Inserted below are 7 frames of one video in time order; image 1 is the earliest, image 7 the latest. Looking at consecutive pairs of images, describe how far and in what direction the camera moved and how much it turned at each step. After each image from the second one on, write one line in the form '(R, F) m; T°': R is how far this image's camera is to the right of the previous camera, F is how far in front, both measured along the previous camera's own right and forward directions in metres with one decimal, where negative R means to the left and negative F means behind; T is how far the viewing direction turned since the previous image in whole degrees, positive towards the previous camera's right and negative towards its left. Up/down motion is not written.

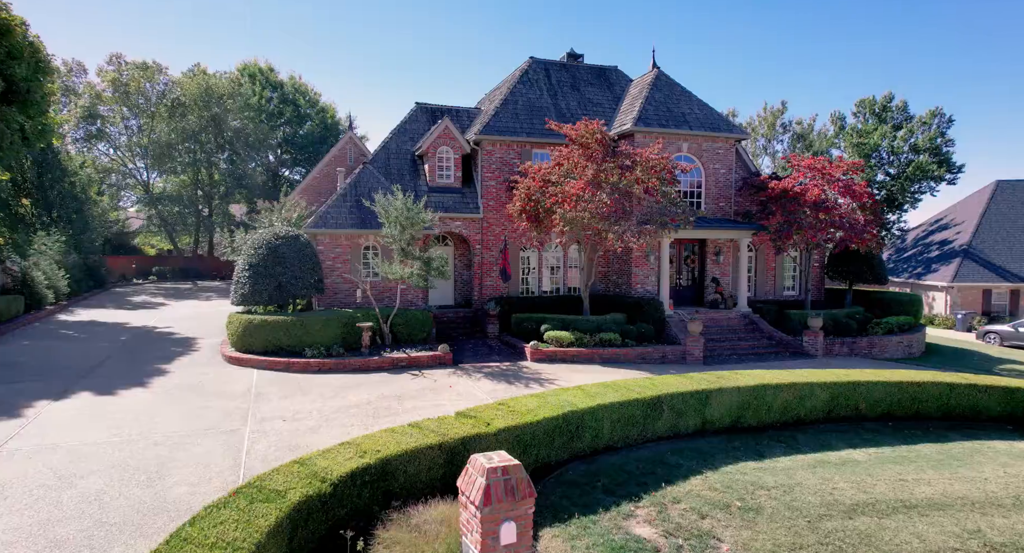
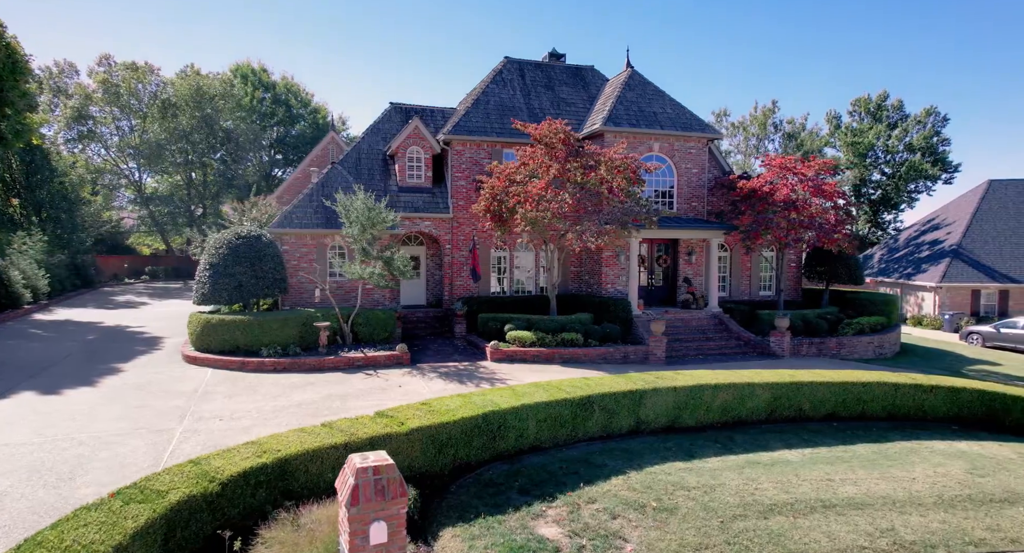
(+1.1, 0.0) m; 0°
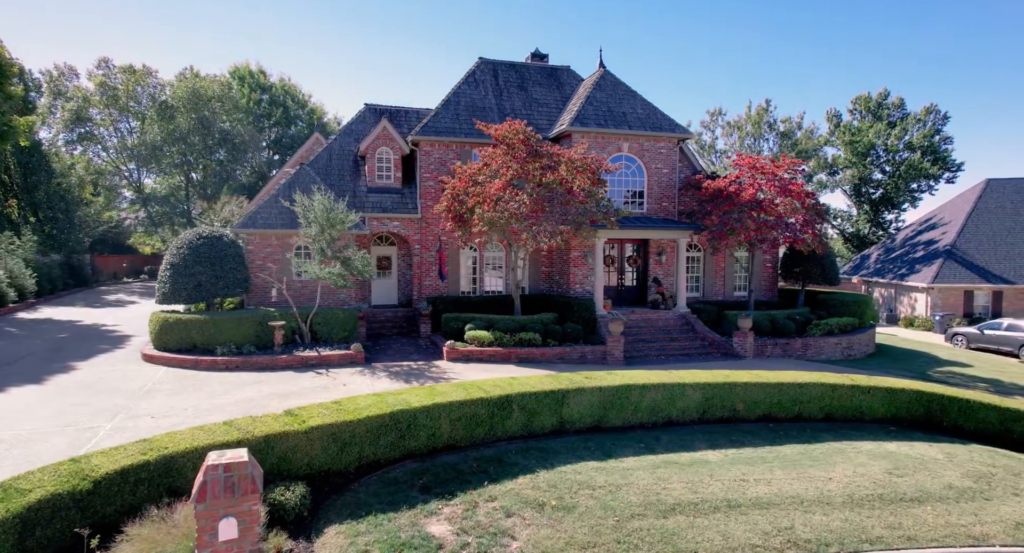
(+1.4, 0.0) m; -1°
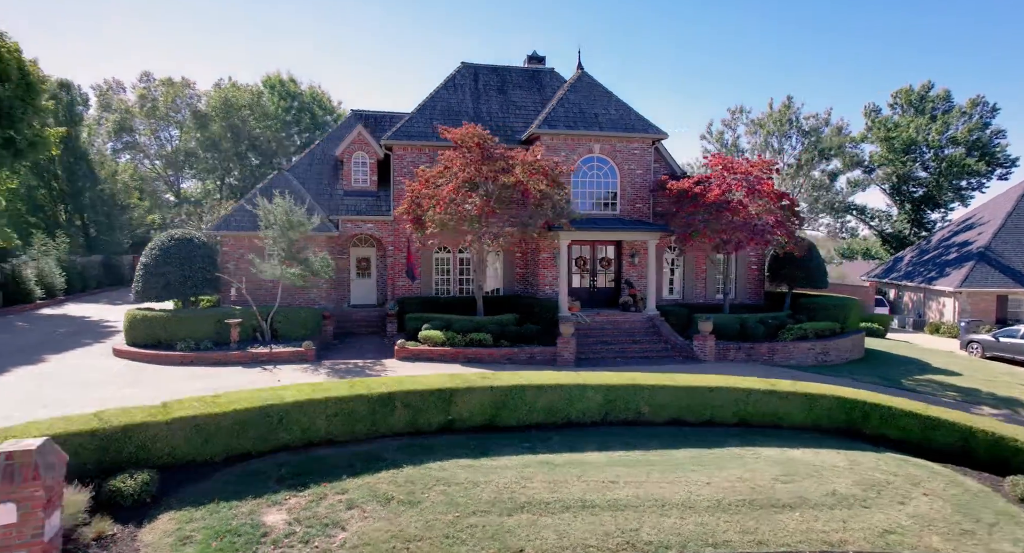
(+2.5, -0.1) m; -5°
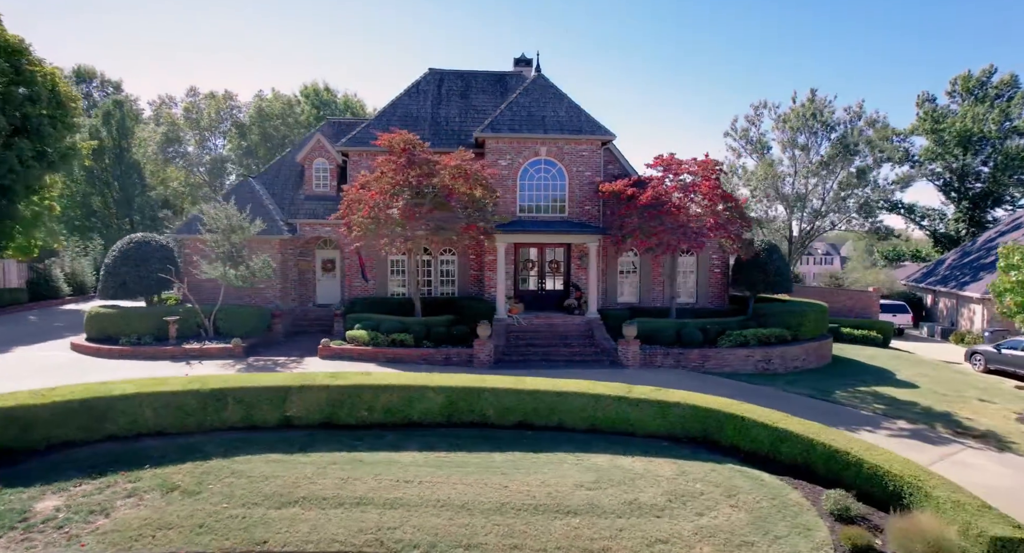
(+3.9, 0.0) m; -6°
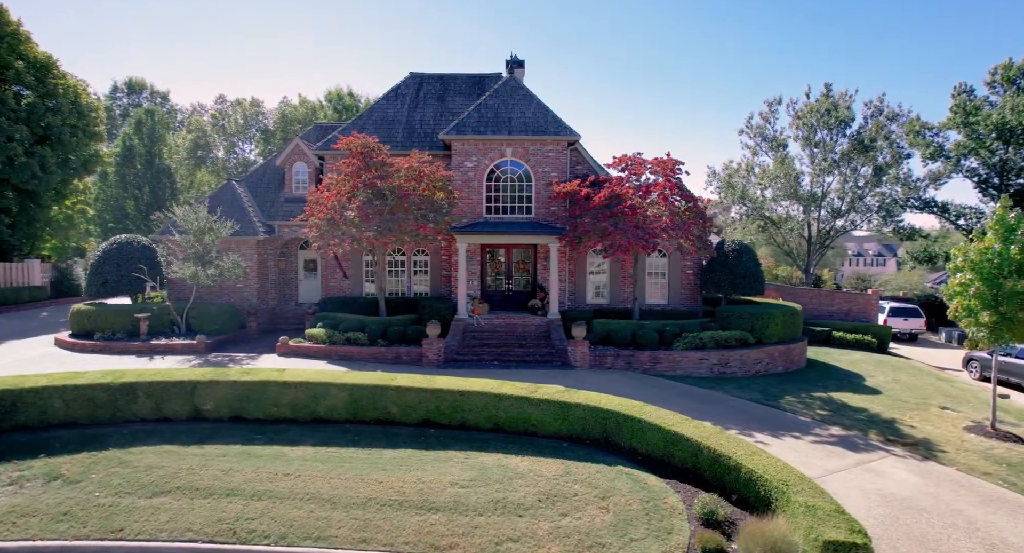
(+2.5, 0.0) m; -4°
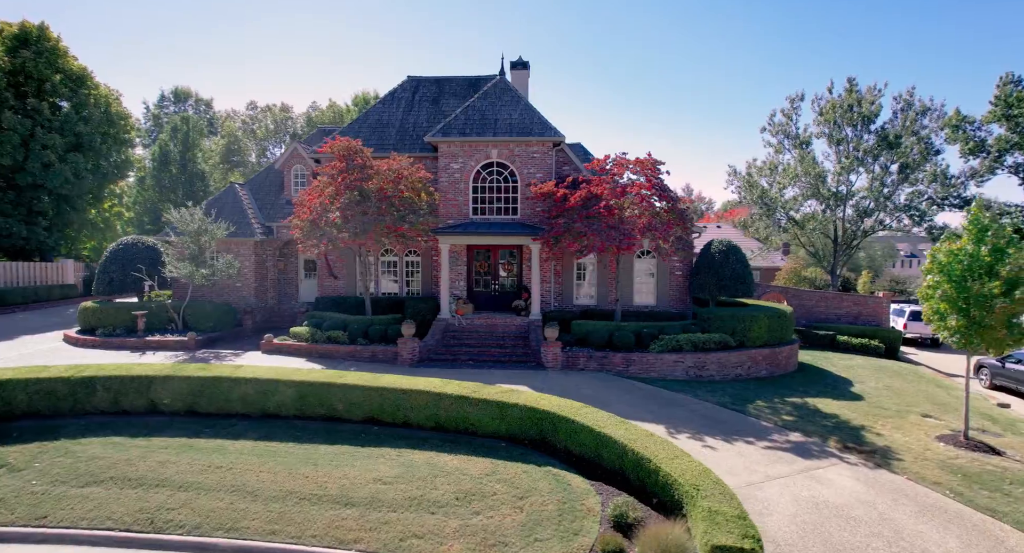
(+1.8, 0.0) m; -4°
